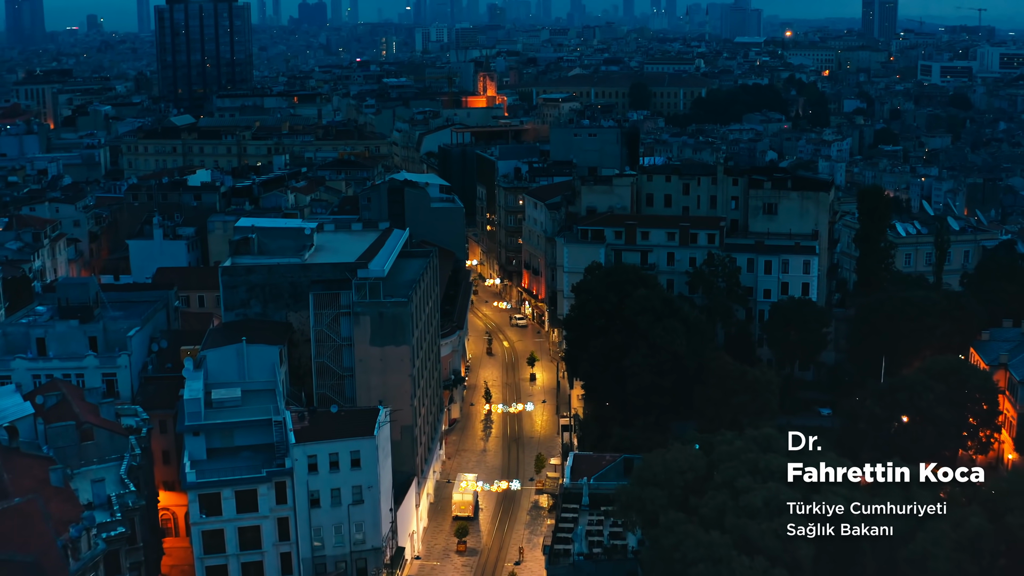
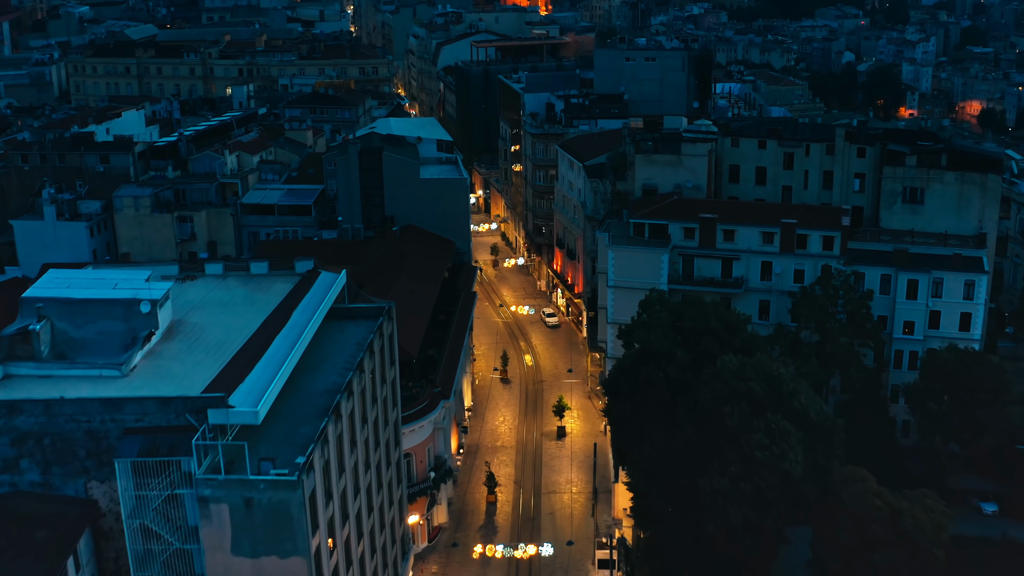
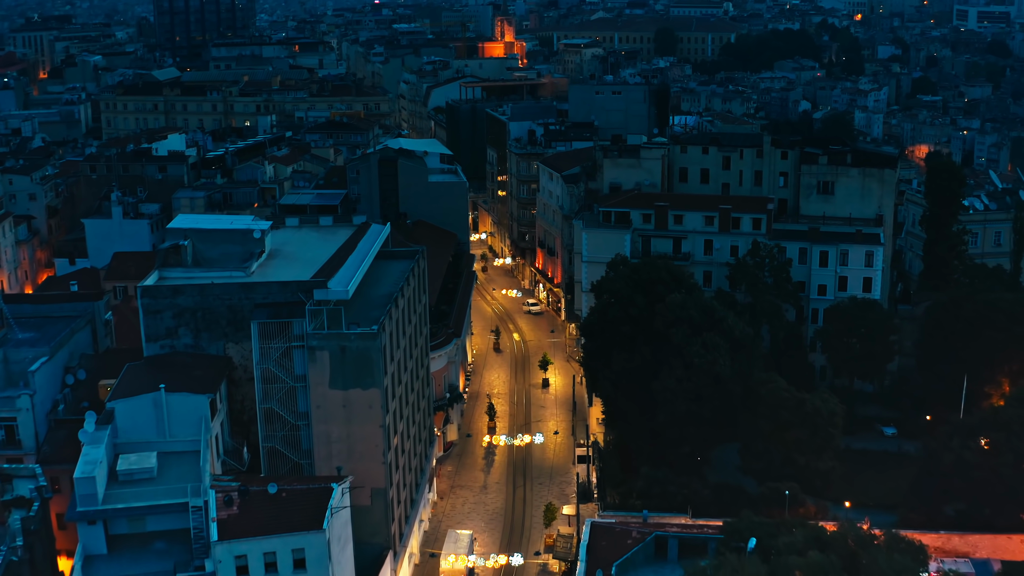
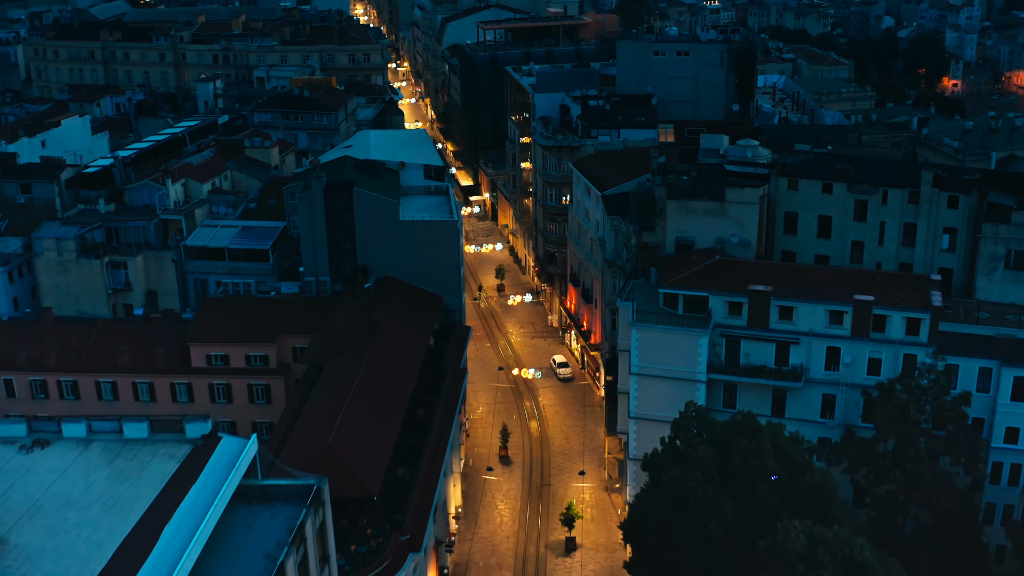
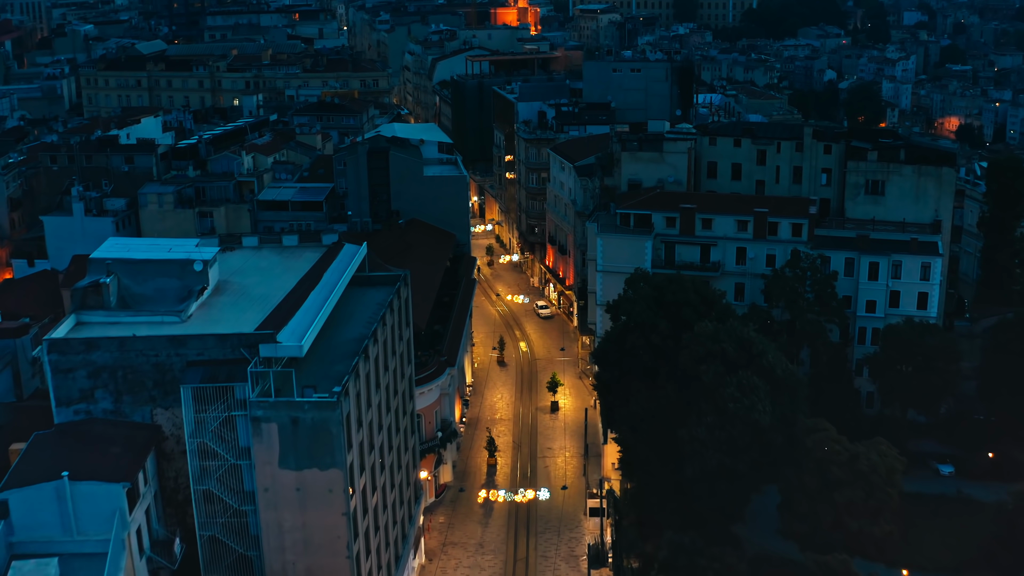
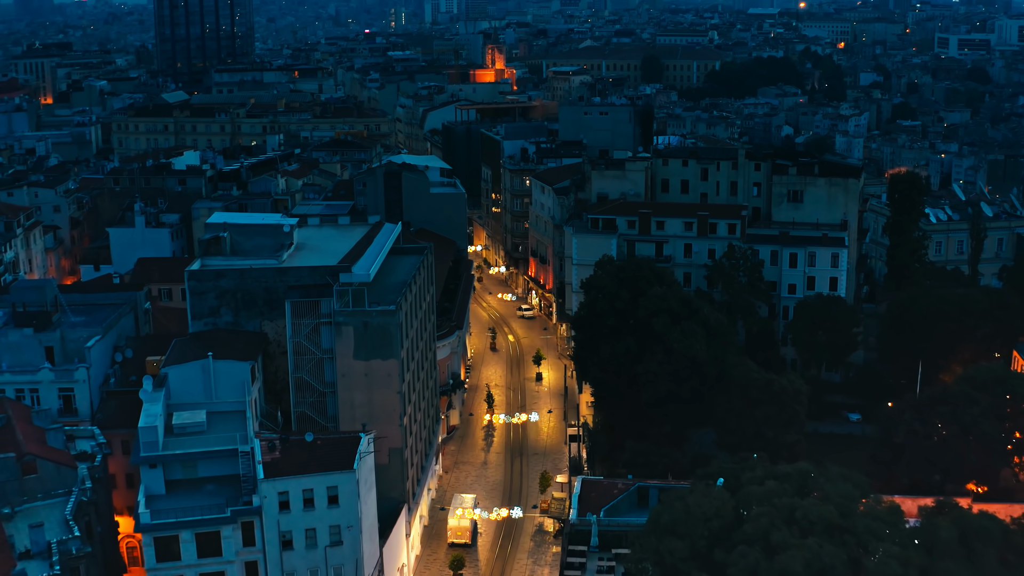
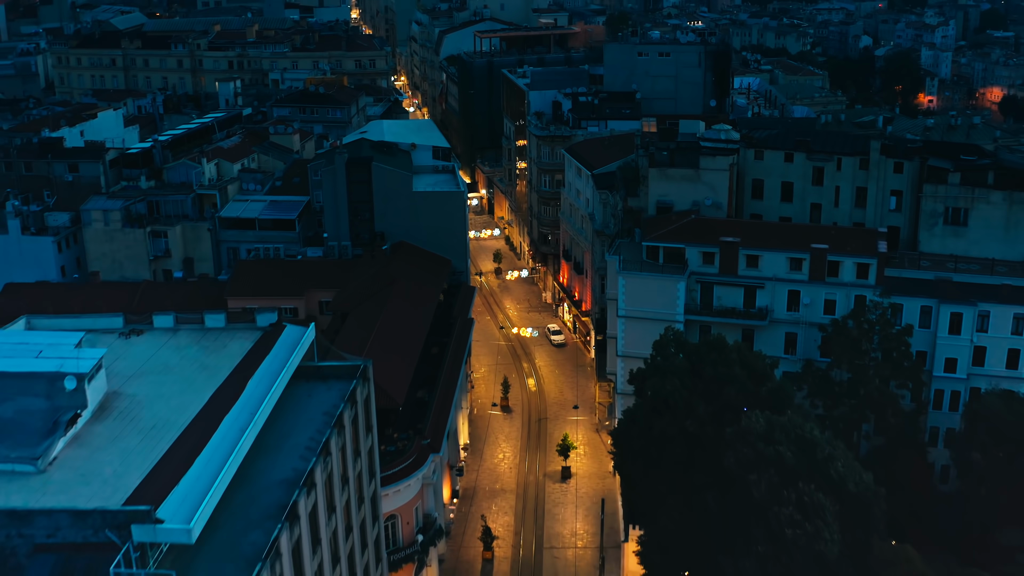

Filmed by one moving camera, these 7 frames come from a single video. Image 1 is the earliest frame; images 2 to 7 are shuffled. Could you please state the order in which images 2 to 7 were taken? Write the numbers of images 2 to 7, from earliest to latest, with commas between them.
6, 3, 5, 2, 7, 4
